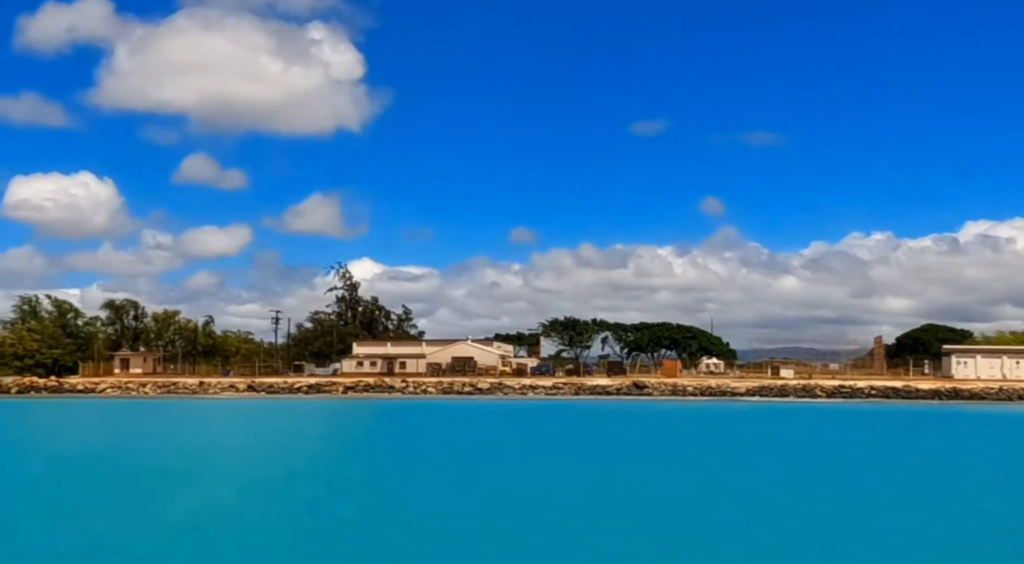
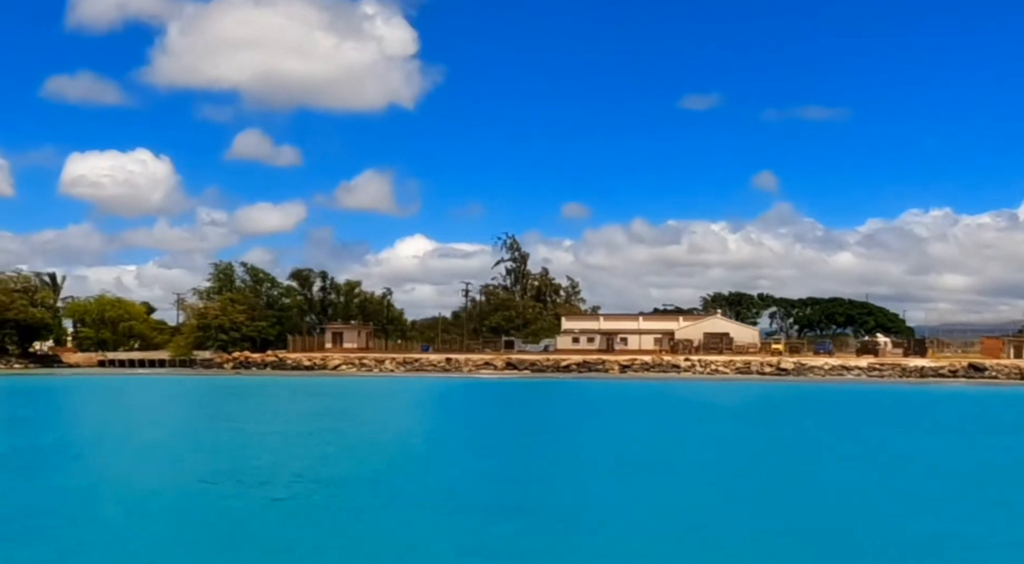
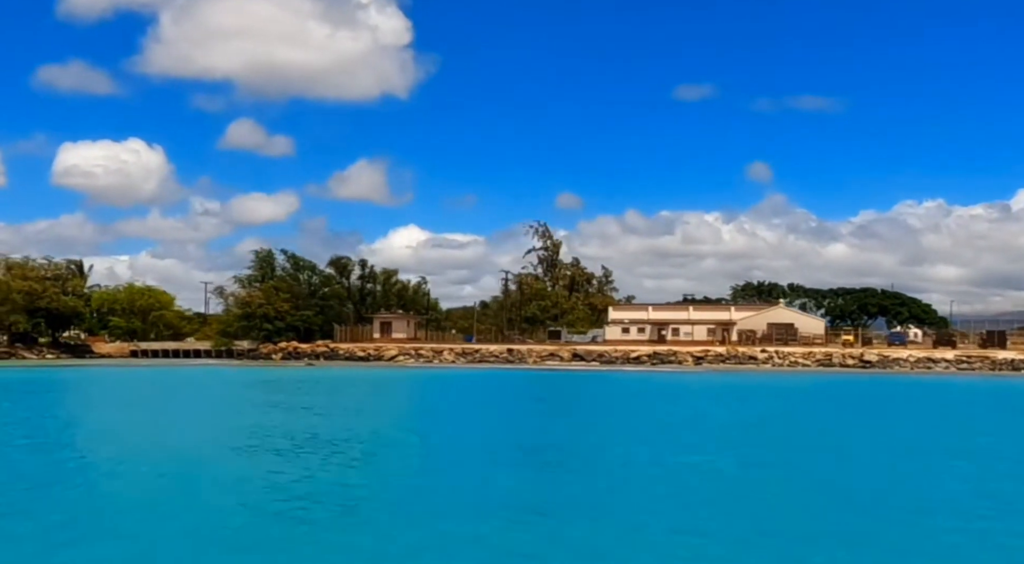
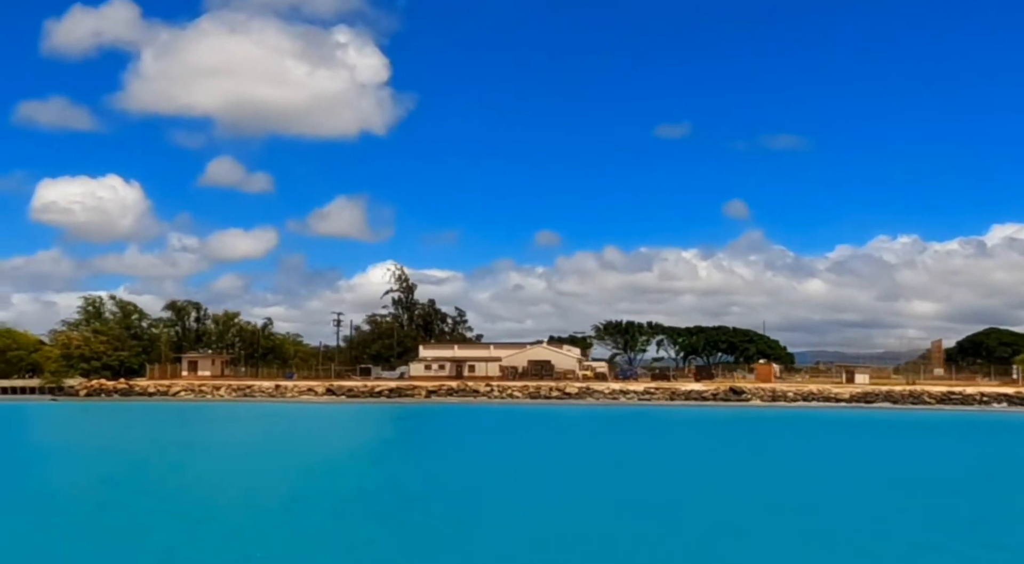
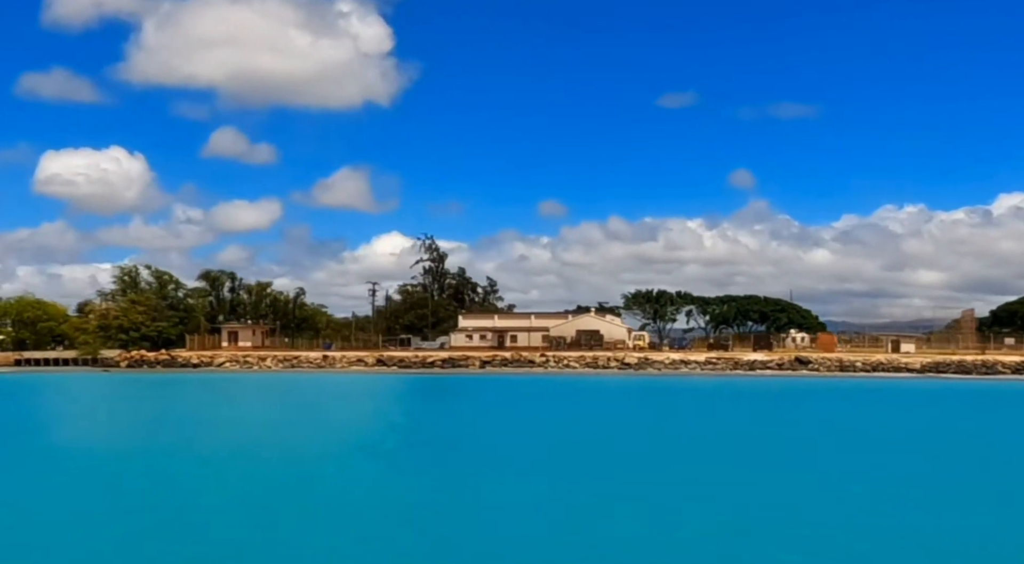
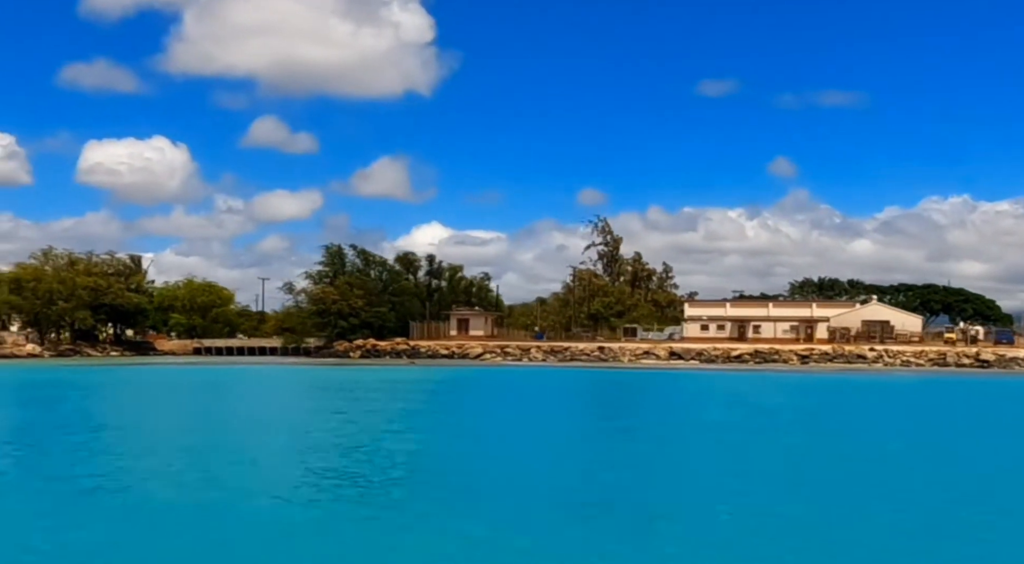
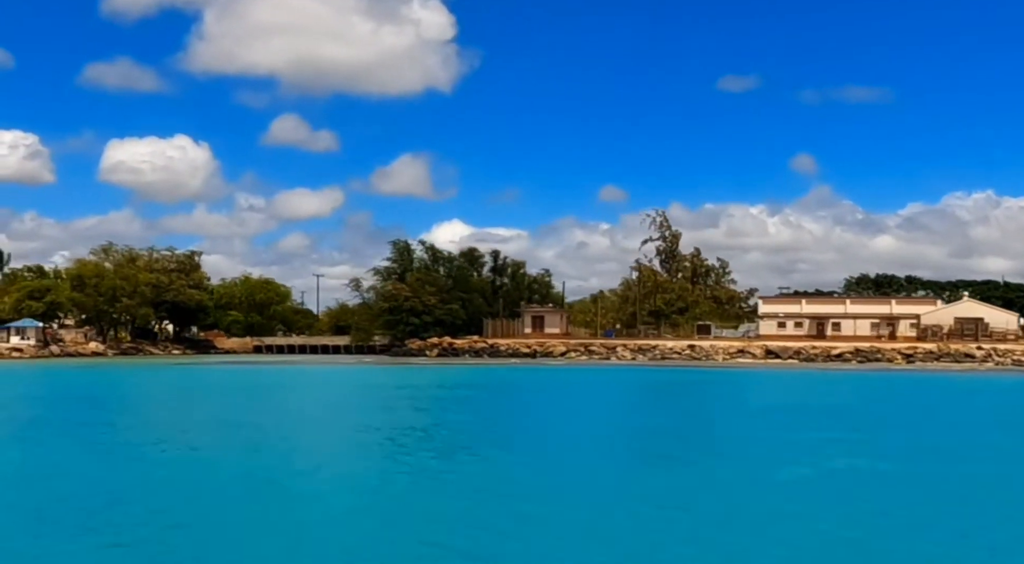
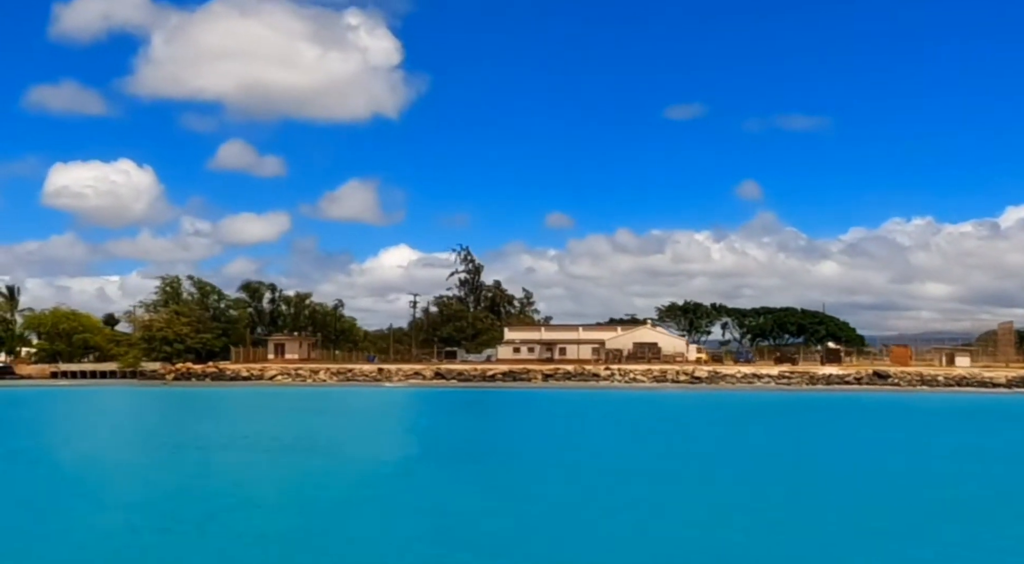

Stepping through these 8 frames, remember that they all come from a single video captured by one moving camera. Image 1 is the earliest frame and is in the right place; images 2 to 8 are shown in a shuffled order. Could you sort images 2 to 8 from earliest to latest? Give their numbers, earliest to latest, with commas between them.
4, 5, 8, 2, 3, 6, 7
